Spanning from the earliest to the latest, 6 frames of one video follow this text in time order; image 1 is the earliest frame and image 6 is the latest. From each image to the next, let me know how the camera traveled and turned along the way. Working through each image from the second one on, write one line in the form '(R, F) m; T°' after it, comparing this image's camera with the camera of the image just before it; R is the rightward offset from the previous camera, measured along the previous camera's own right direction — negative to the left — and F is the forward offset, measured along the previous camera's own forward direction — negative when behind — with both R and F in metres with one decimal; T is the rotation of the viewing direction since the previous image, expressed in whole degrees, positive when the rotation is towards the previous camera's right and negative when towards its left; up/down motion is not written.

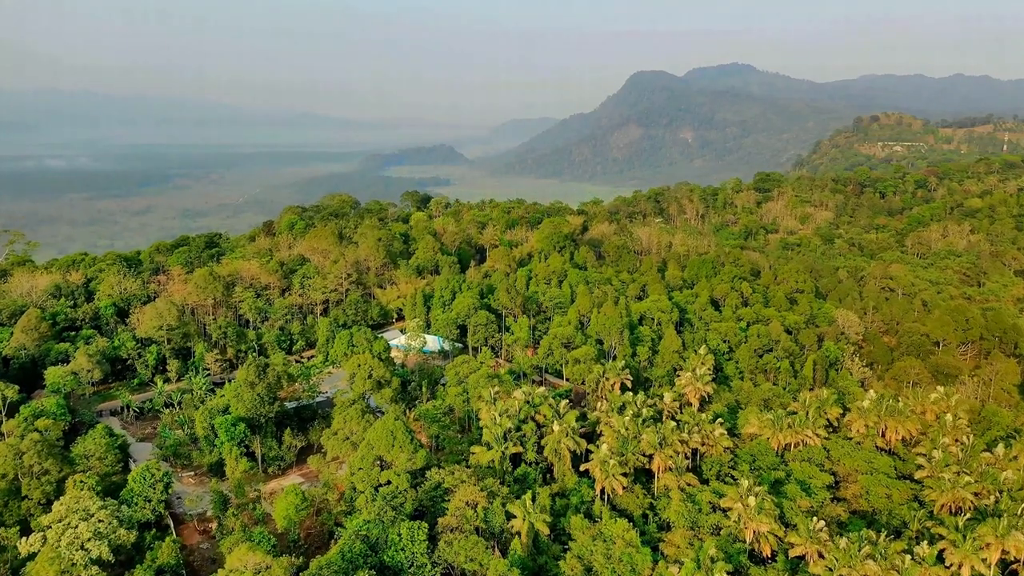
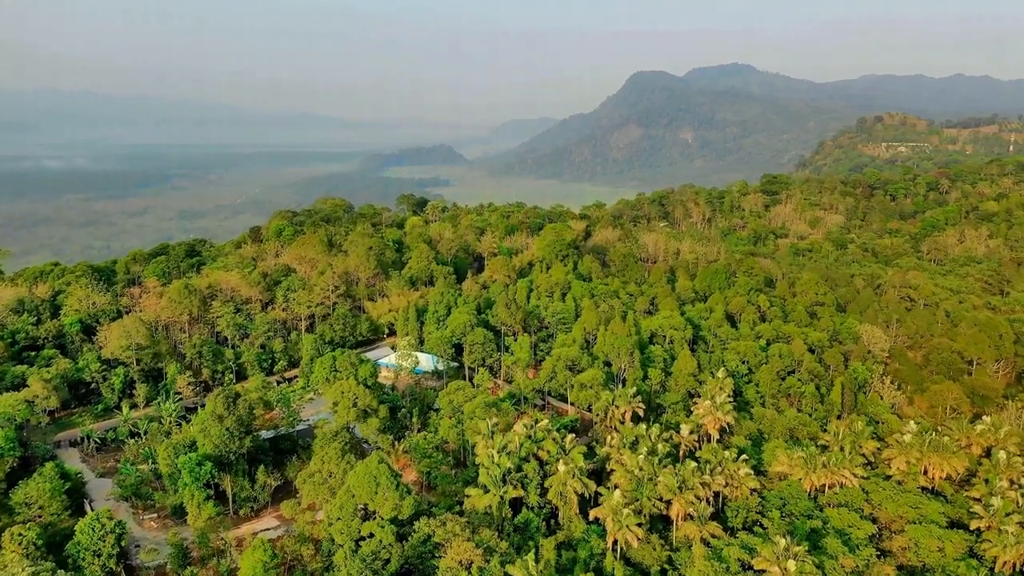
(0.0, +3.1) m; 0°
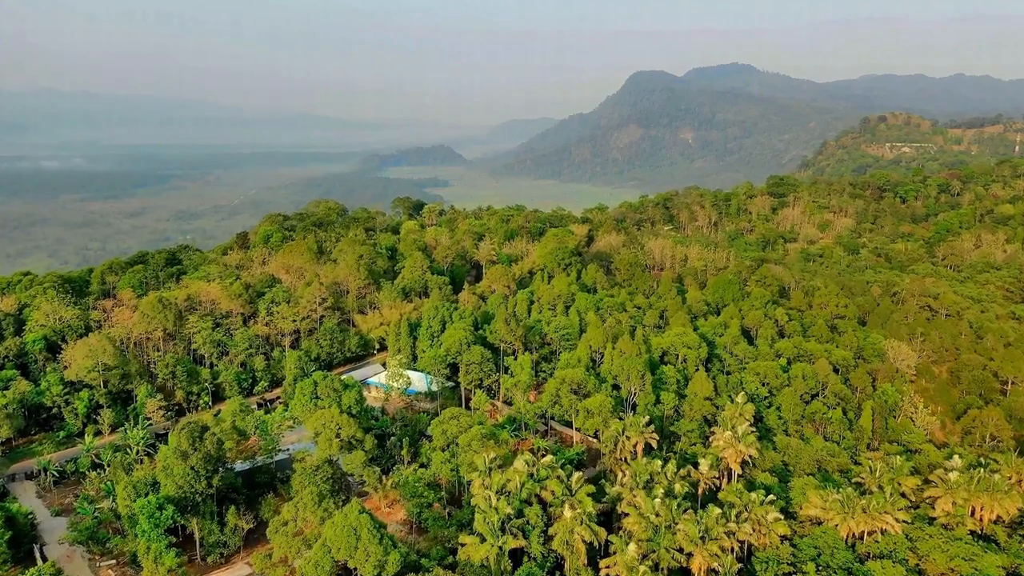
(0.0, +2.8) m; 0°
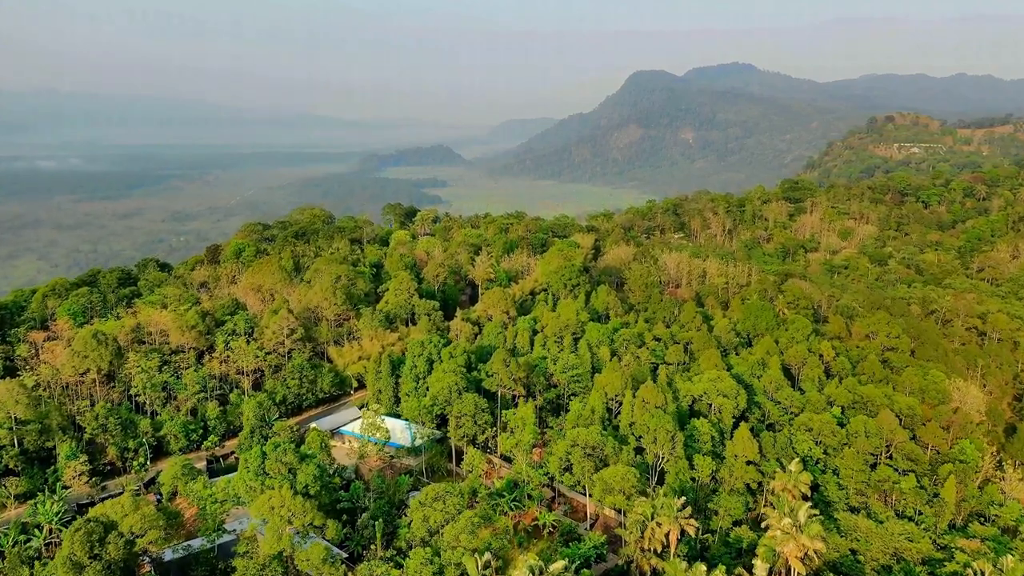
(0.0, +5.7) m; 0°
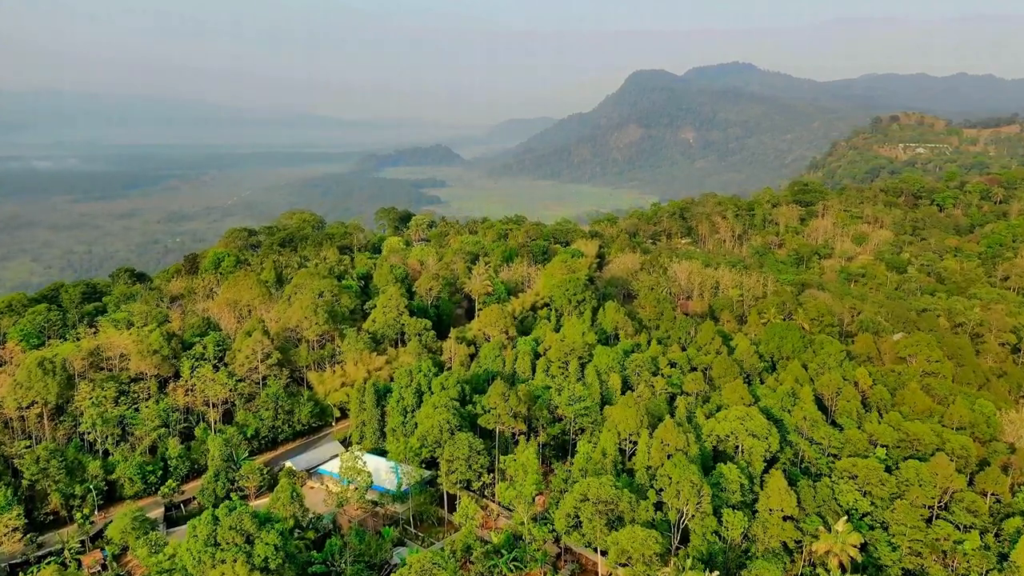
(0.0, +3.5) m; 0°
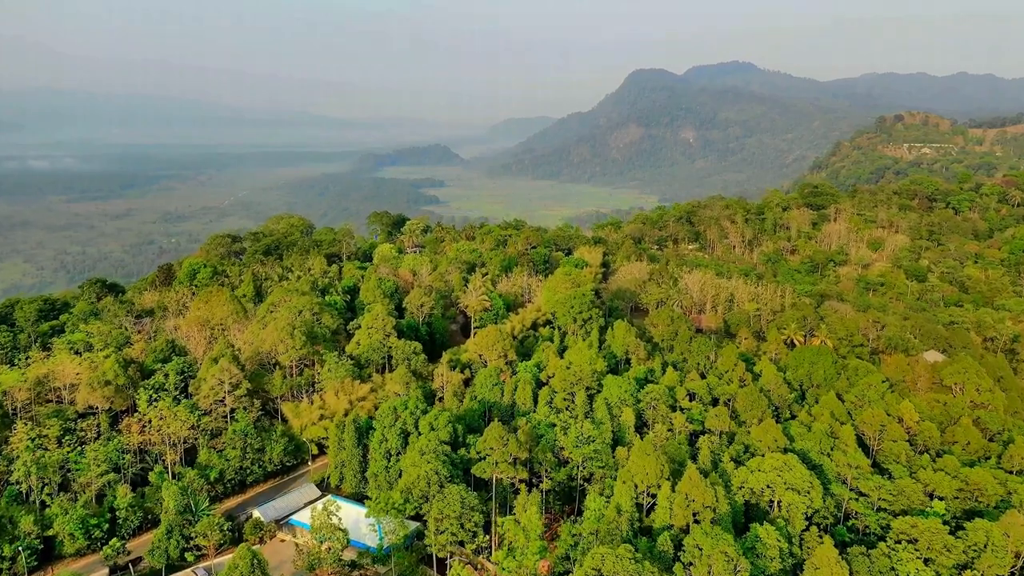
(0.0, +3.5) m; 0°
